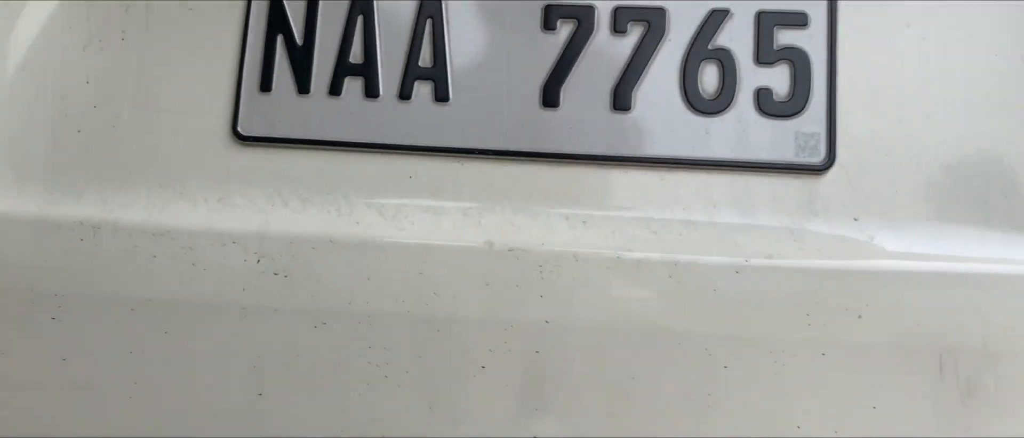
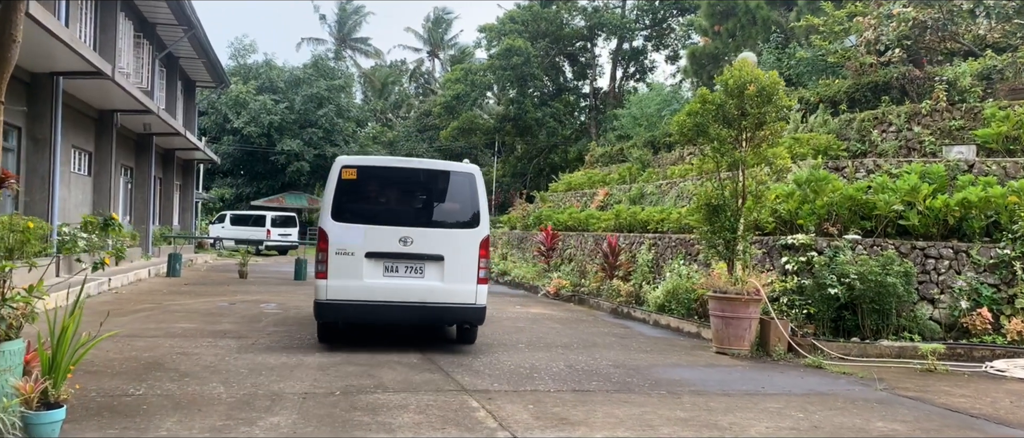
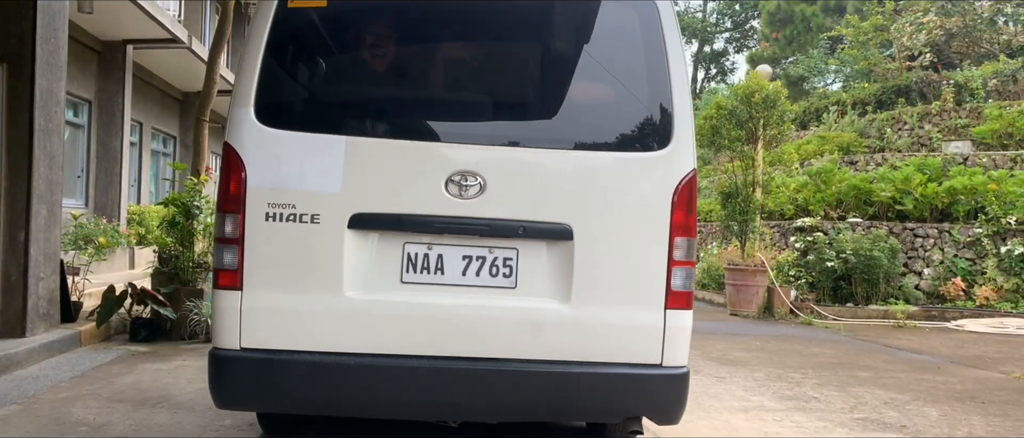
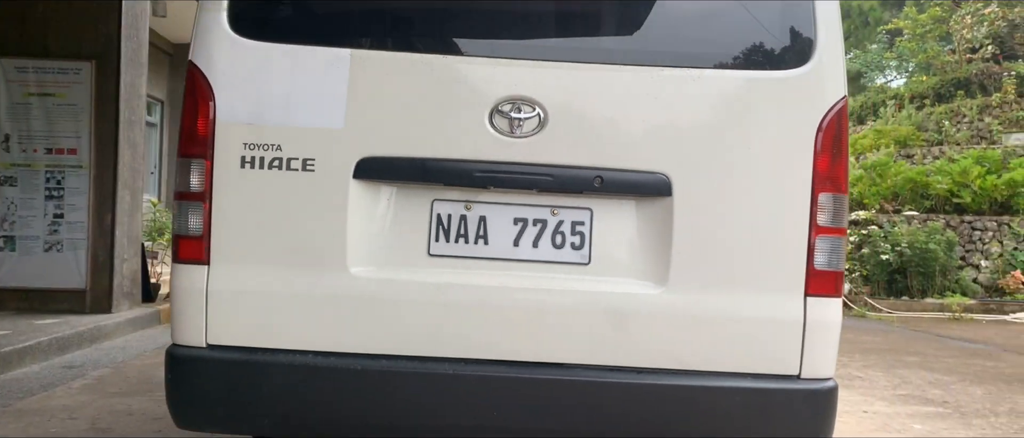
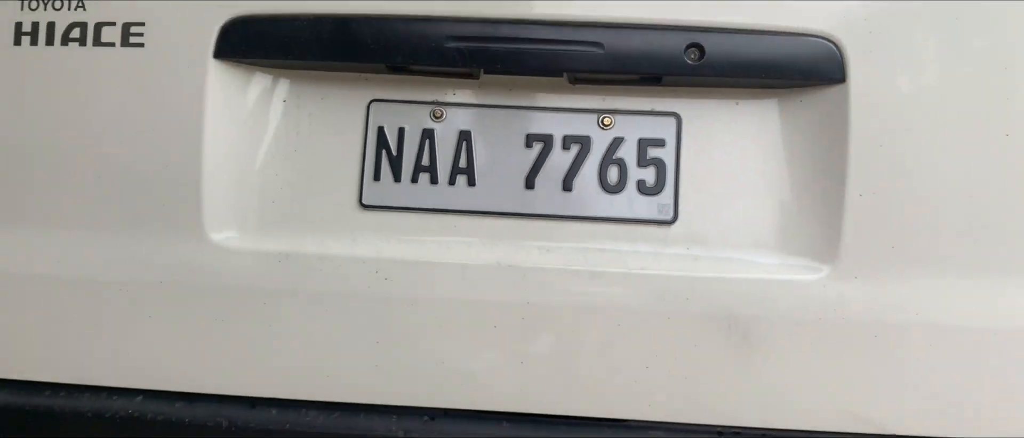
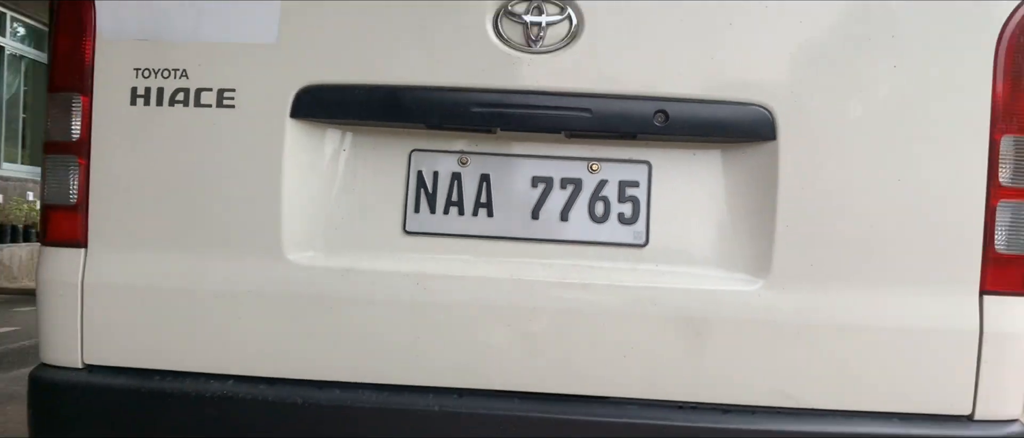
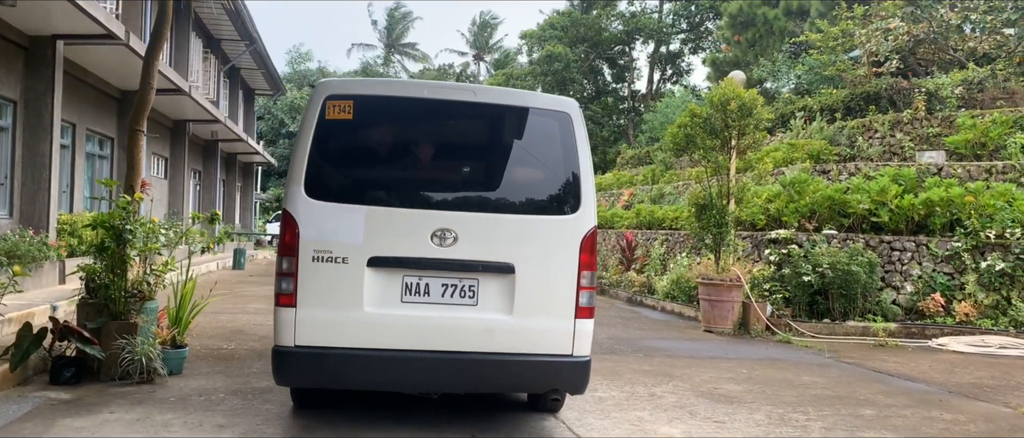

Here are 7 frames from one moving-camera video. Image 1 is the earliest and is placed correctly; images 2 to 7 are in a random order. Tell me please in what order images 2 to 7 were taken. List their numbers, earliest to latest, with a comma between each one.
5, 6, 4, 3, 7, 2
